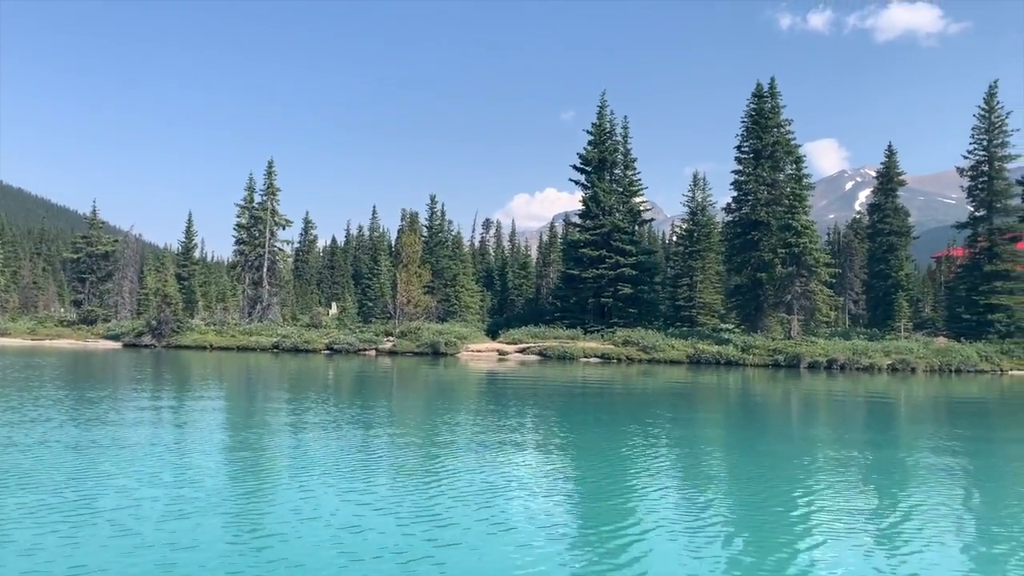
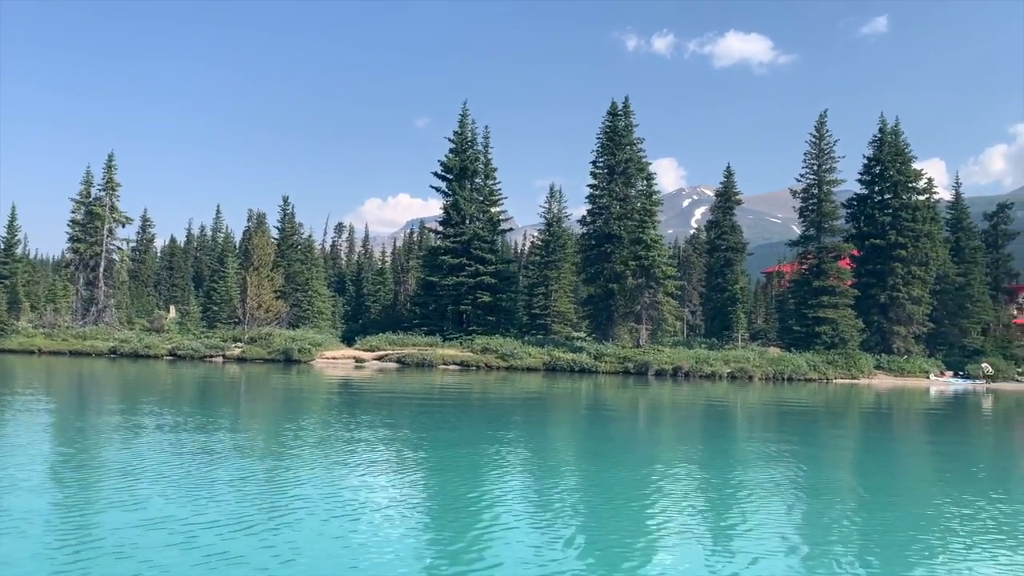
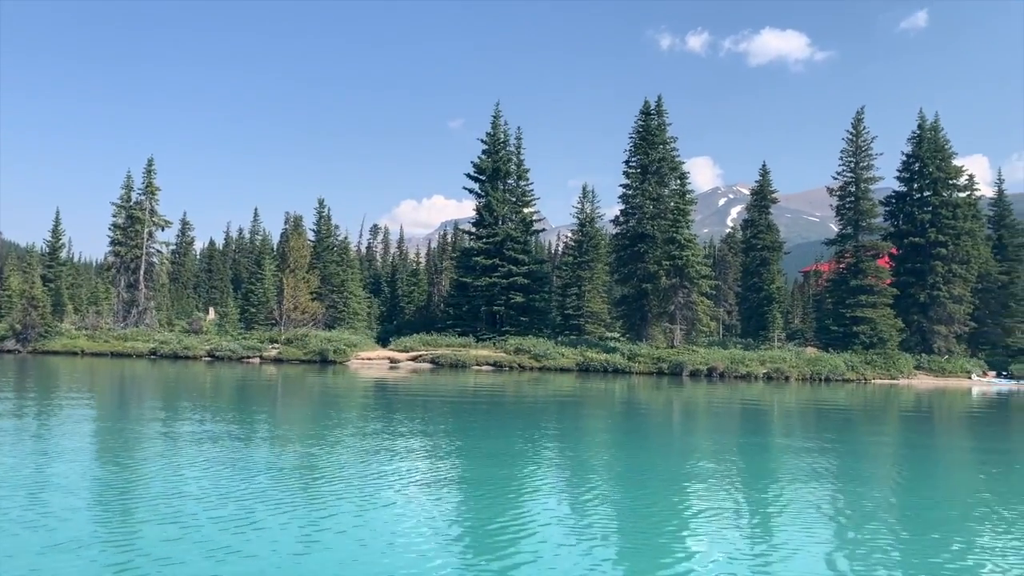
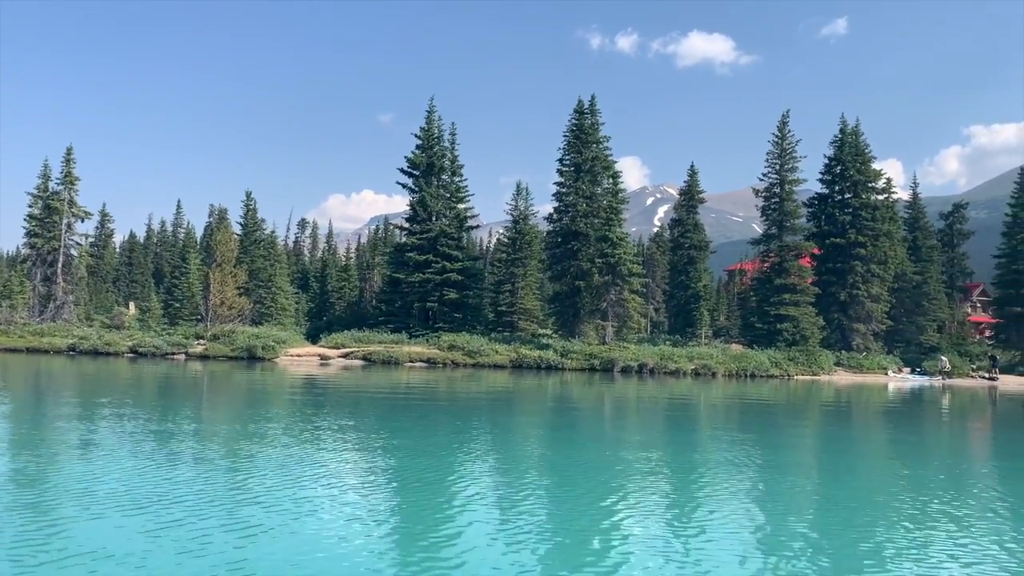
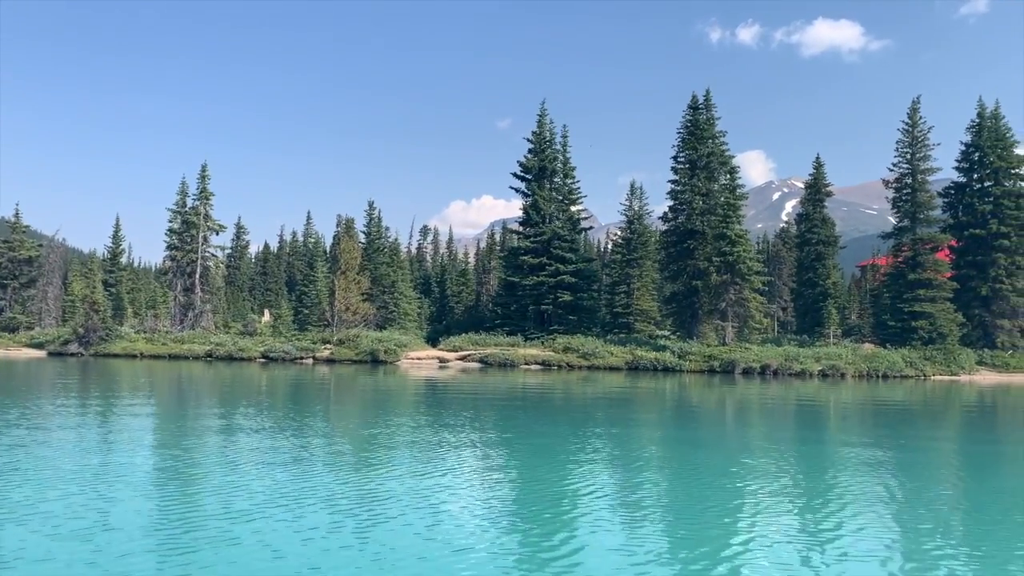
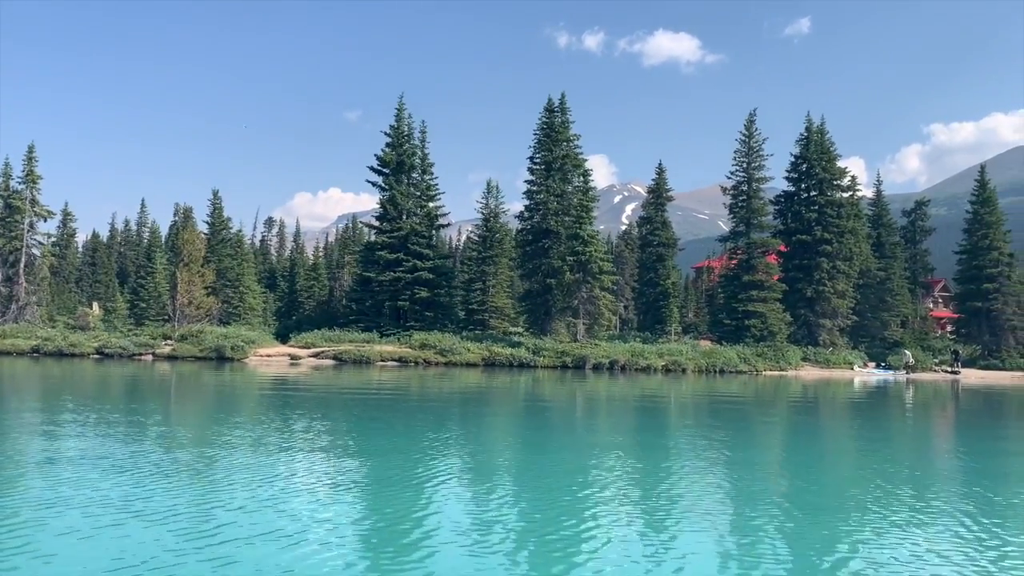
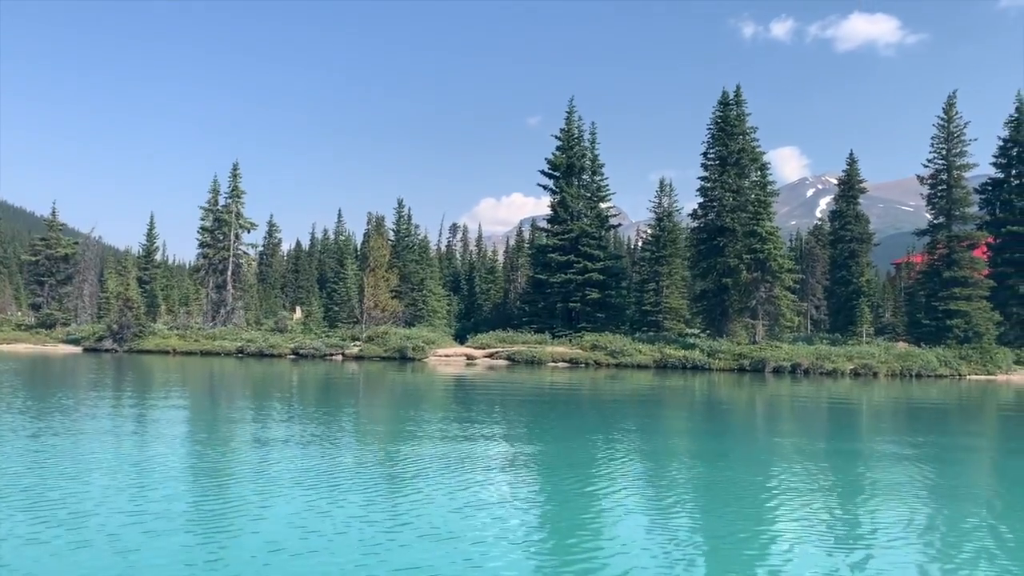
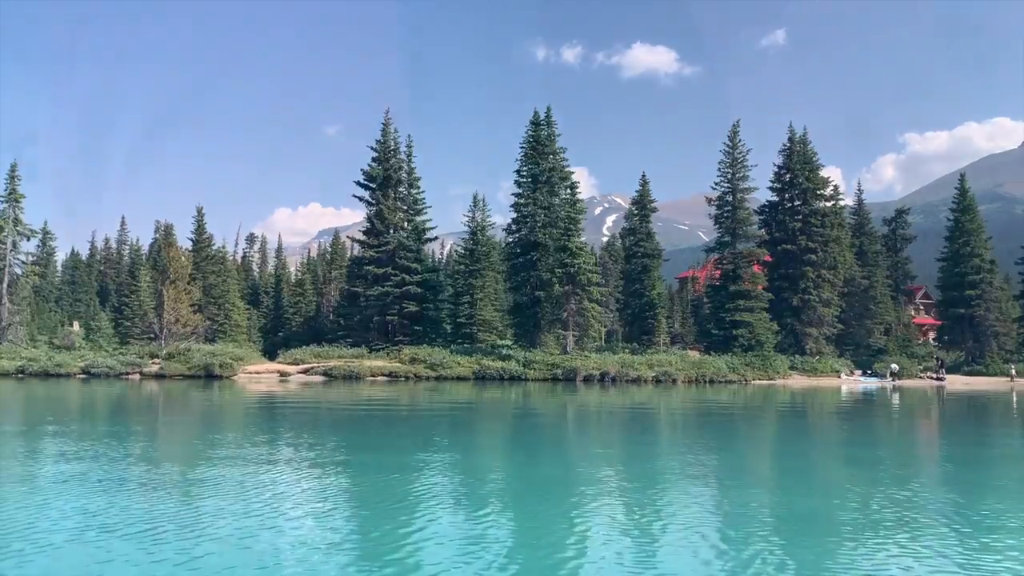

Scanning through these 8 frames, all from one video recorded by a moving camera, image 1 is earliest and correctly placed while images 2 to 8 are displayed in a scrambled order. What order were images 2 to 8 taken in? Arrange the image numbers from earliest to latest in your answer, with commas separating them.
7, 5, 3, 2, 4, 6, 8
